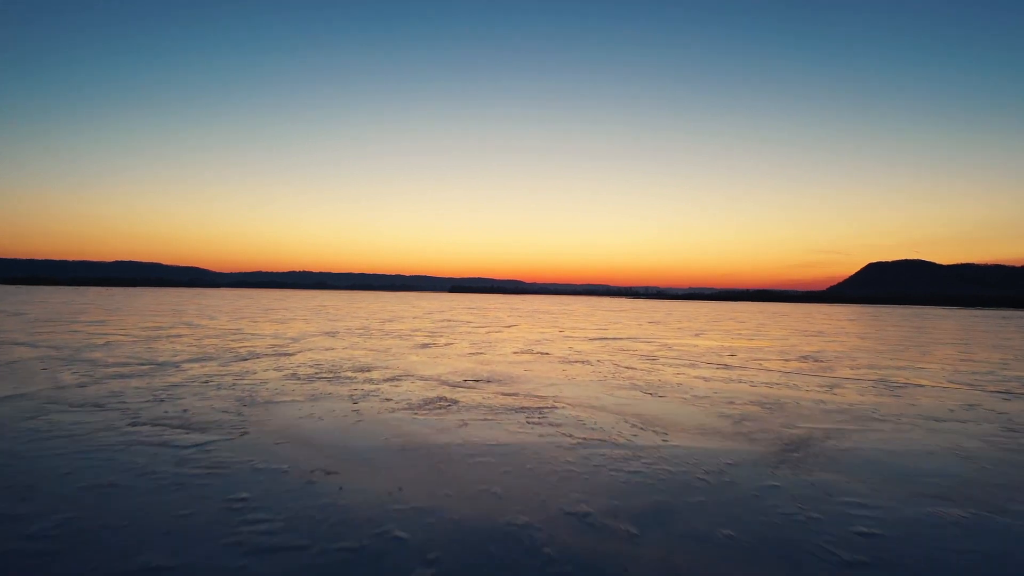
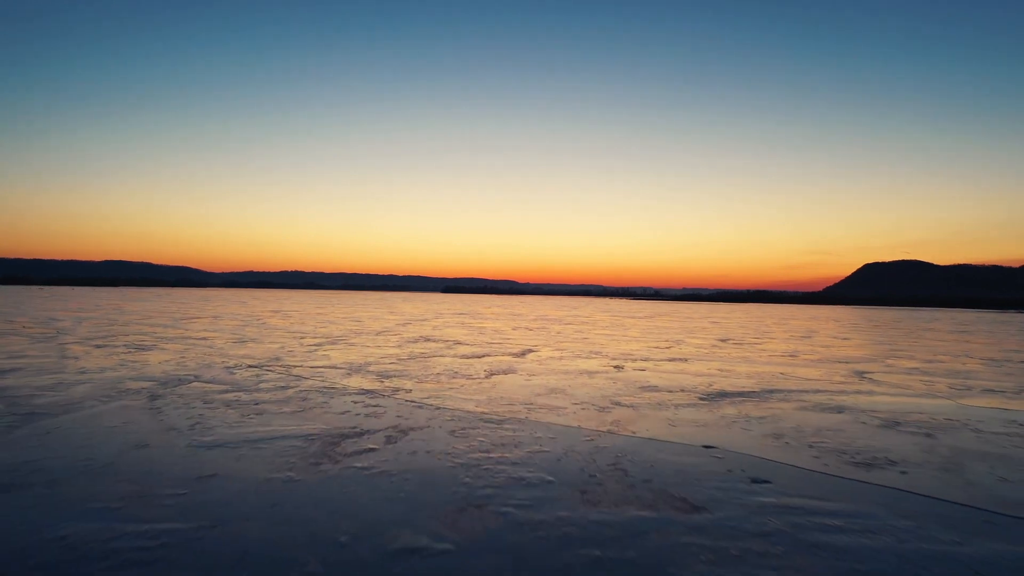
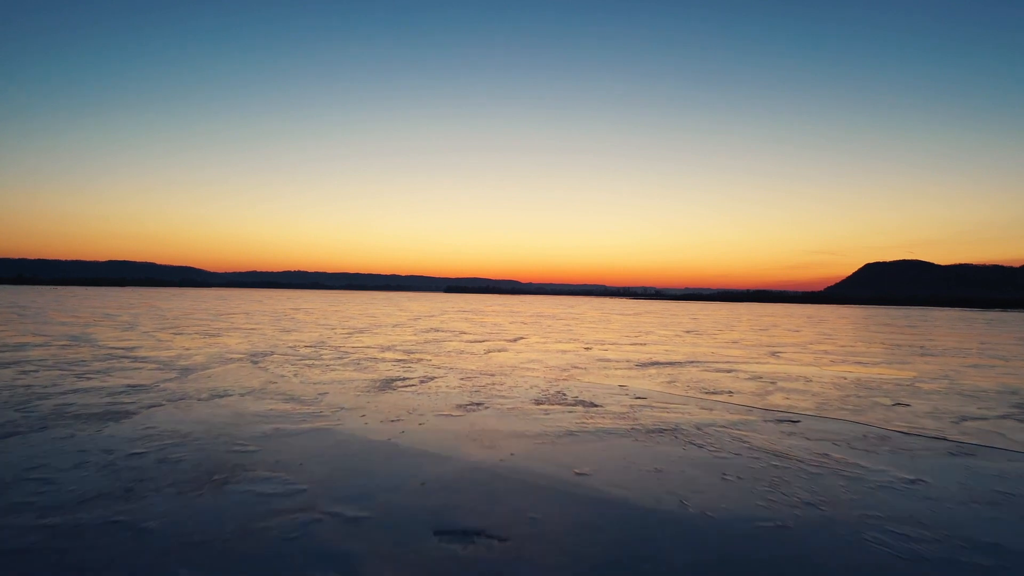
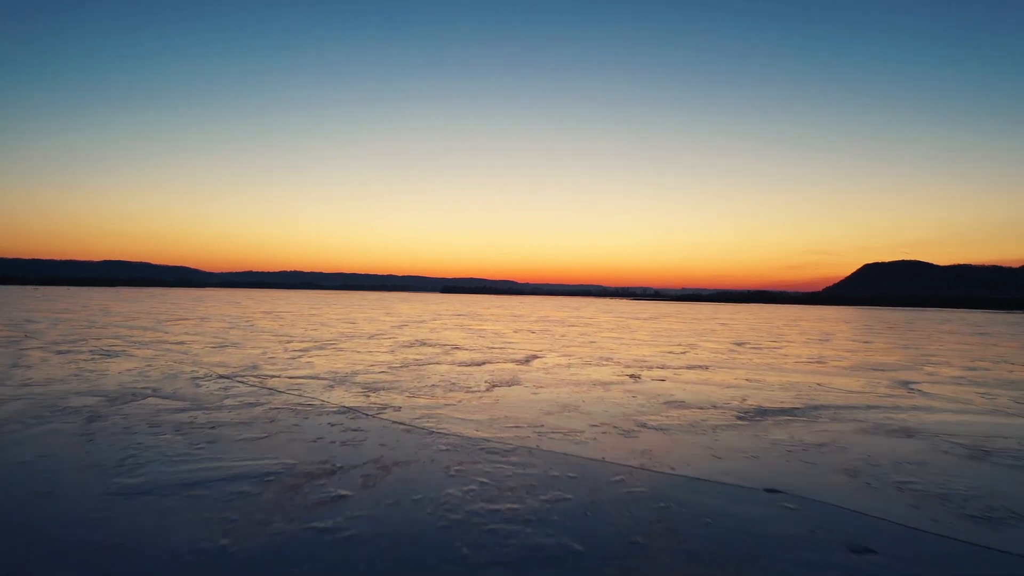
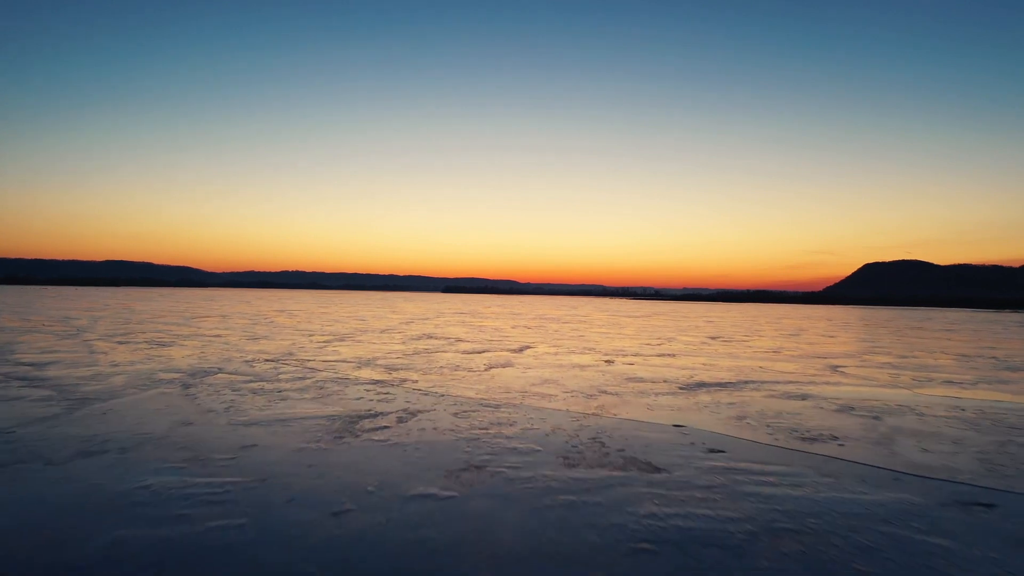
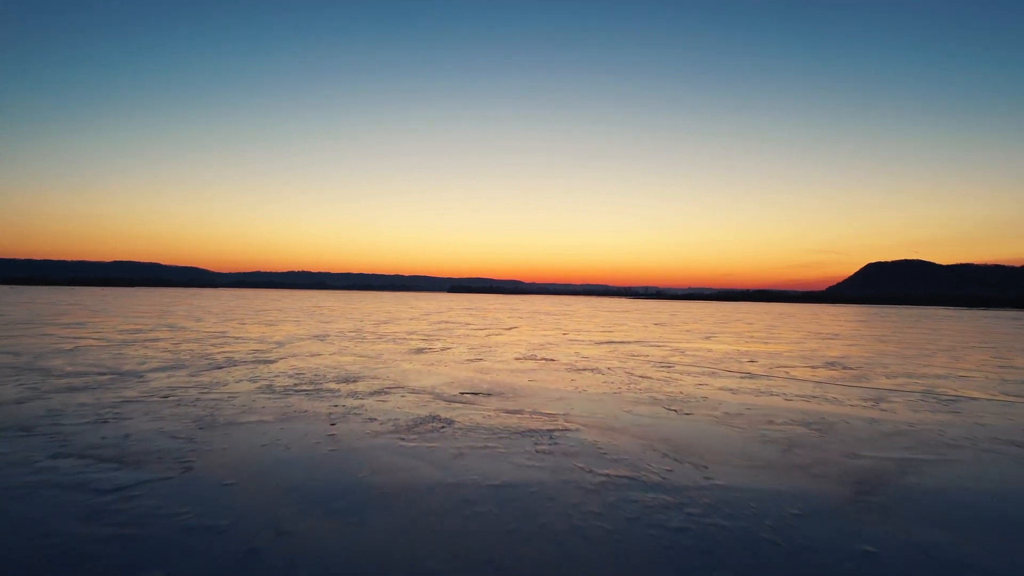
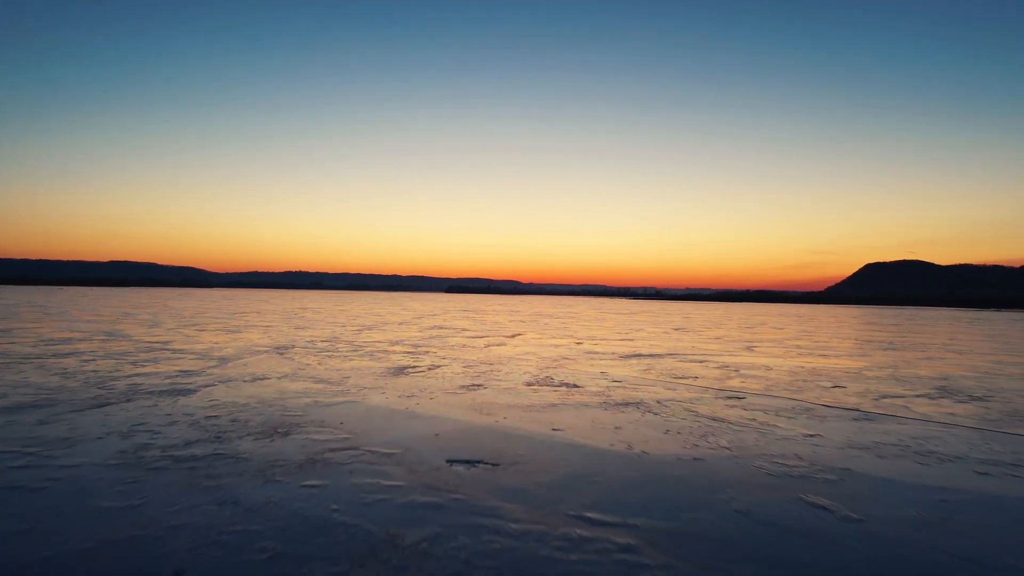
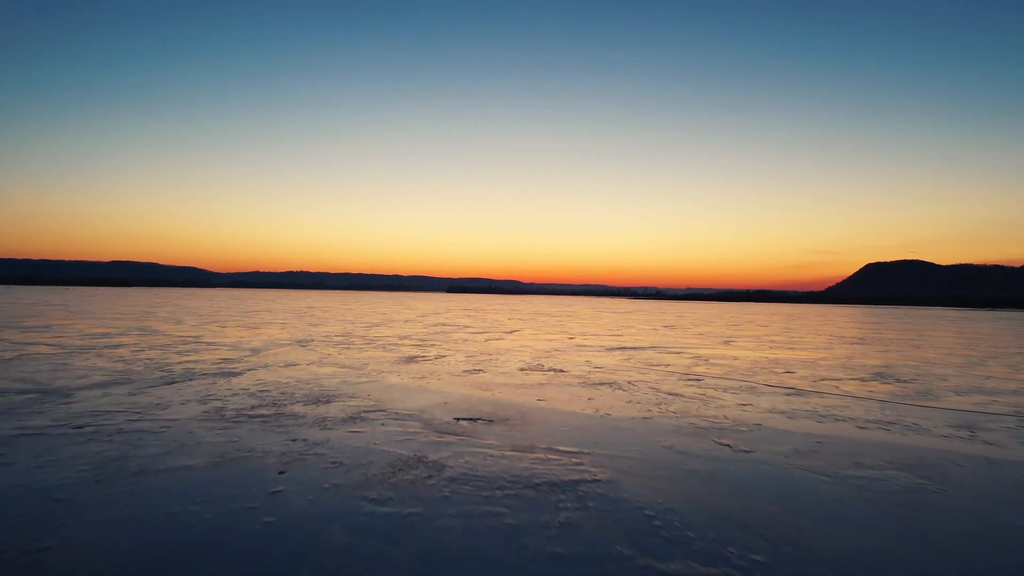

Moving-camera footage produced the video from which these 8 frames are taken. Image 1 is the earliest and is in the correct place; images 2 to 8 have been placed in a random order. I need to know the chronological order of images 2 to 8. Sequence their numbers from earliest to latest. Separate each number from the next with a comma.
6, 8, 7, 3, 5, 2, 4
